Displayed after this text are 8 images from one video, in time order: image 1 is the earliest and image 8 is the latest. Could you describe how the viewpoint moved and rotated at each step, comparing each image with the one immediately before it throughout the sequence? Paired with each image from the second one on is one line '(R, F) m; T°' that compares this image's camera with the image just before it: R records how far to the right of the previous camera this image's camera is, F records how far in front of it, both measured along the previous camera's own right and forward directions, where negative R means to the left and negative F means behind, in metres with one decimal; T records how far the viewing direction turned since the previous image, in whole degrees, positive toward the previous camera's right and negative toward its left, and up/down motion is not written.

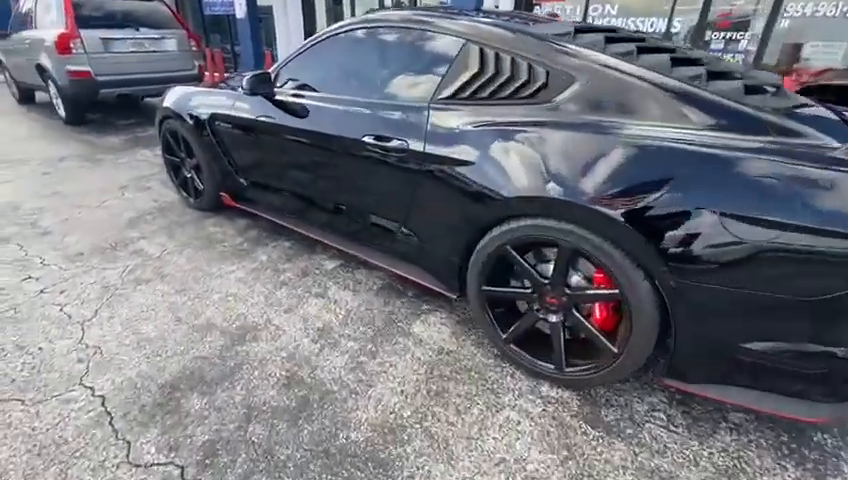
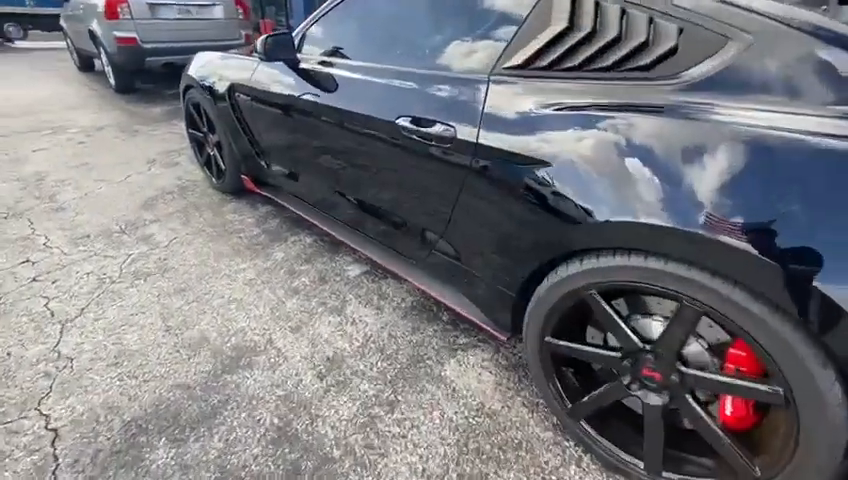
(0.0, +0.6) m; -6°
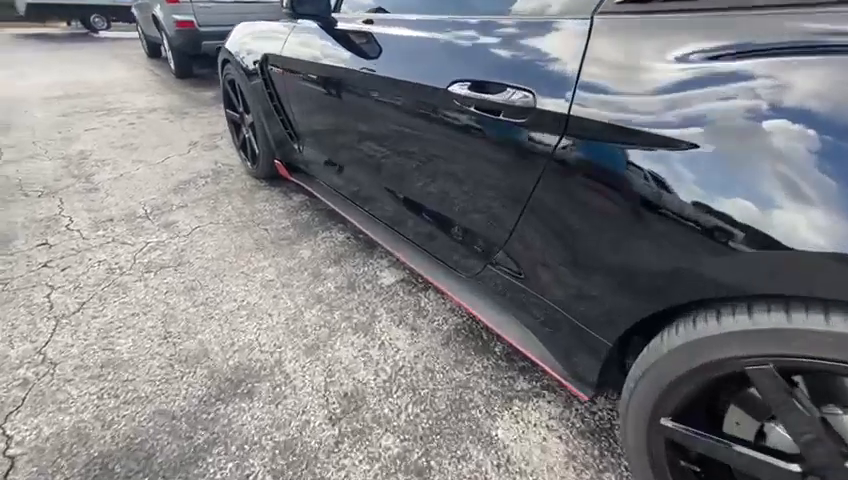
(0.0, +0.5) m; -7°
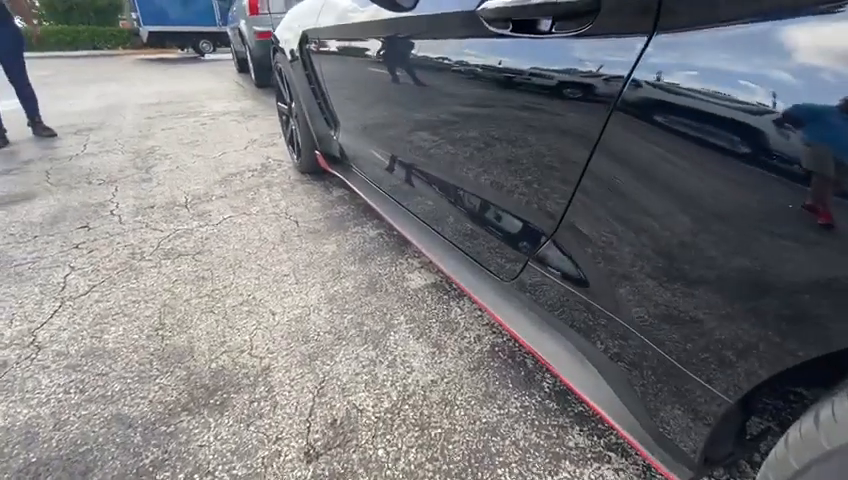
(+0.2, +0.4) m; -10°
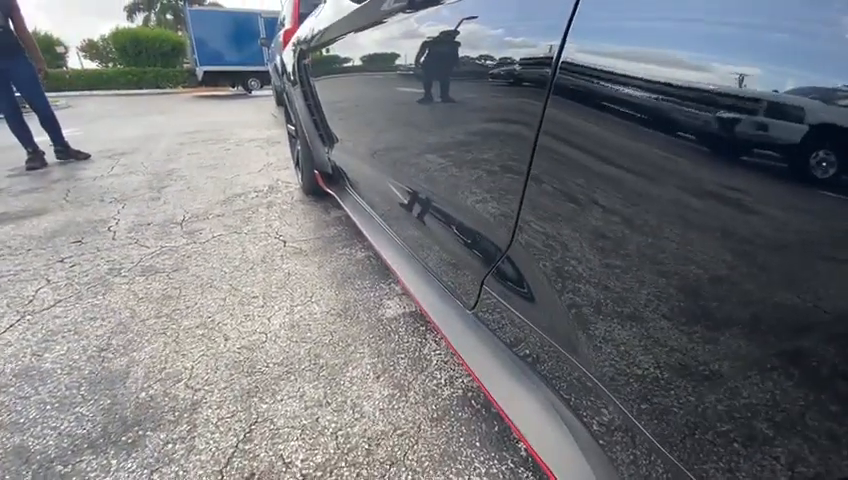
(+0.2, +0.2) m; -5°
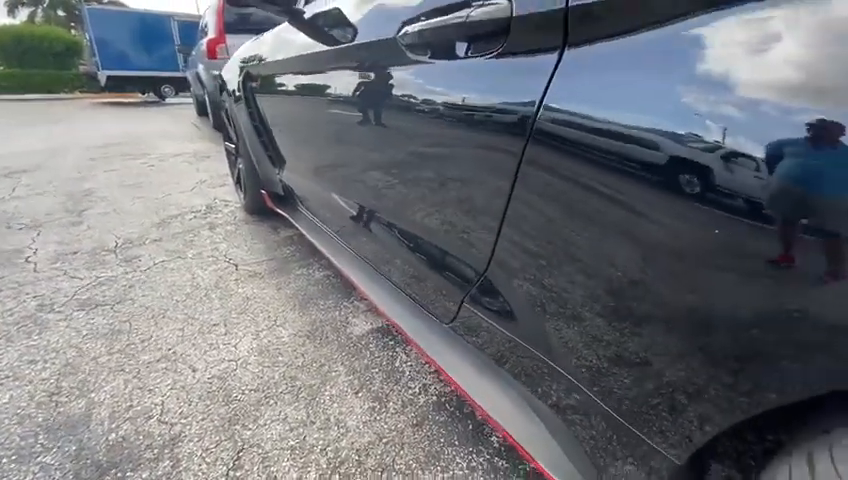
(-0.1, -0.1) m; +10°
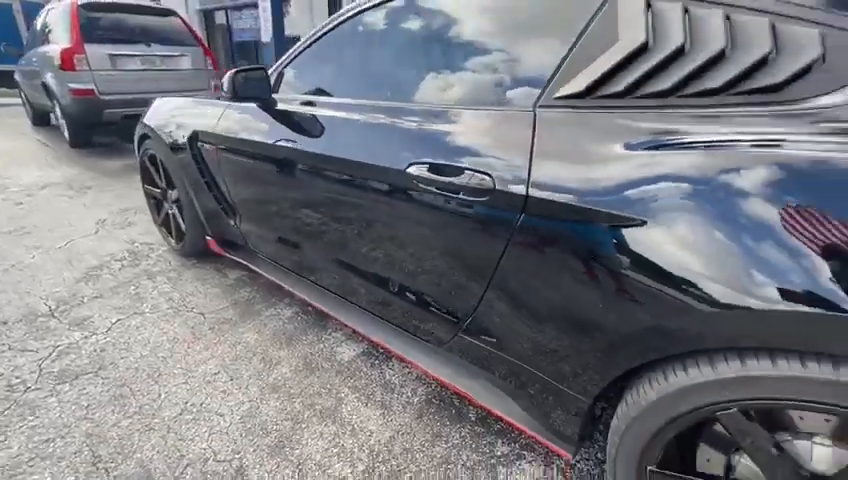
(-0.4, -0.5) m; +16°
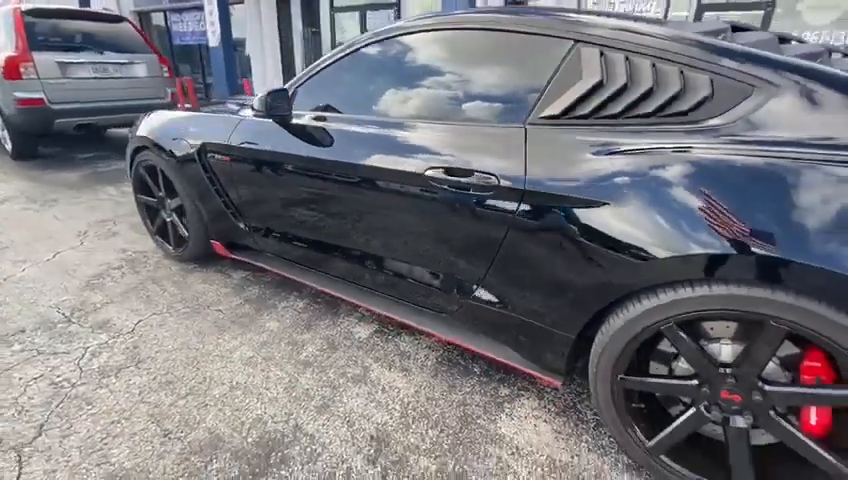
(-0.3, -0.4) m; +7°
